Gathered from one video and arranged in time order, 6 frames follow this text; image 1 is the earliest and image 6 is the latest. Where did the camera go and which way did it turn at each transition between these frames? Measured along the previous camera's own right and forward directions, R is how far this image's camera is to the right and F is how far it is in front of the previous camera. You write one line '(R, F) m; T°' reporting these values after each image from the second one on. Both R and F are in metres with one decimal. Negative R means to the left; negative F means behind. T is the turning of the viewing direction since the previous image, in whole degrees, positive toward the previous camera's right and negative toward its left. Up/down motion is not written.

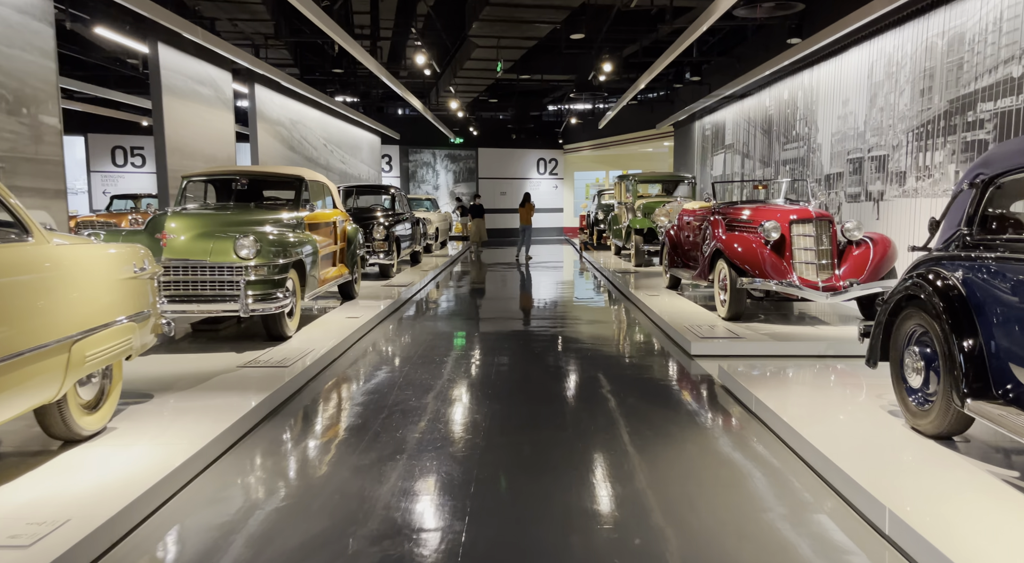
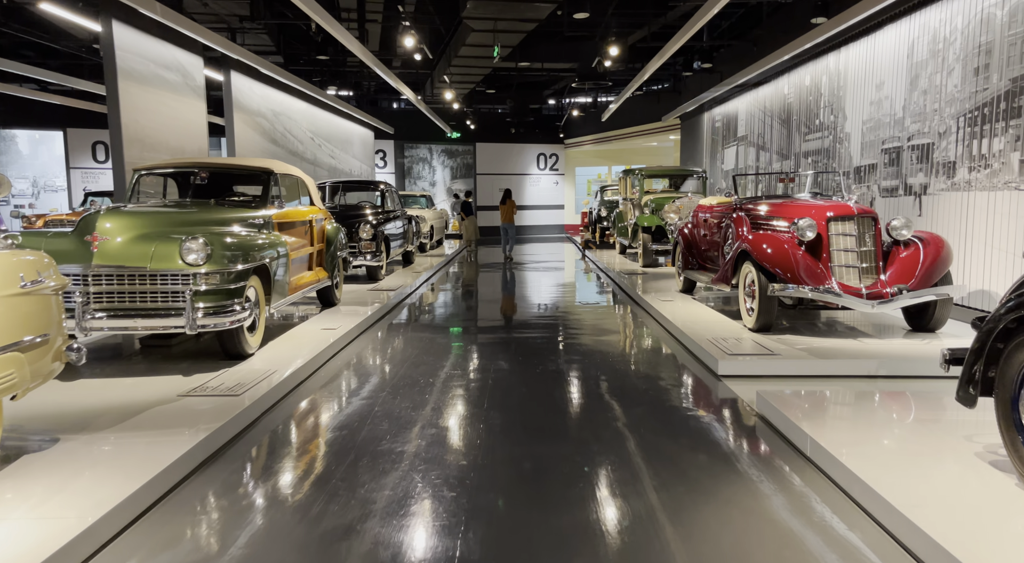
(0.0, +0.7) m; 0°
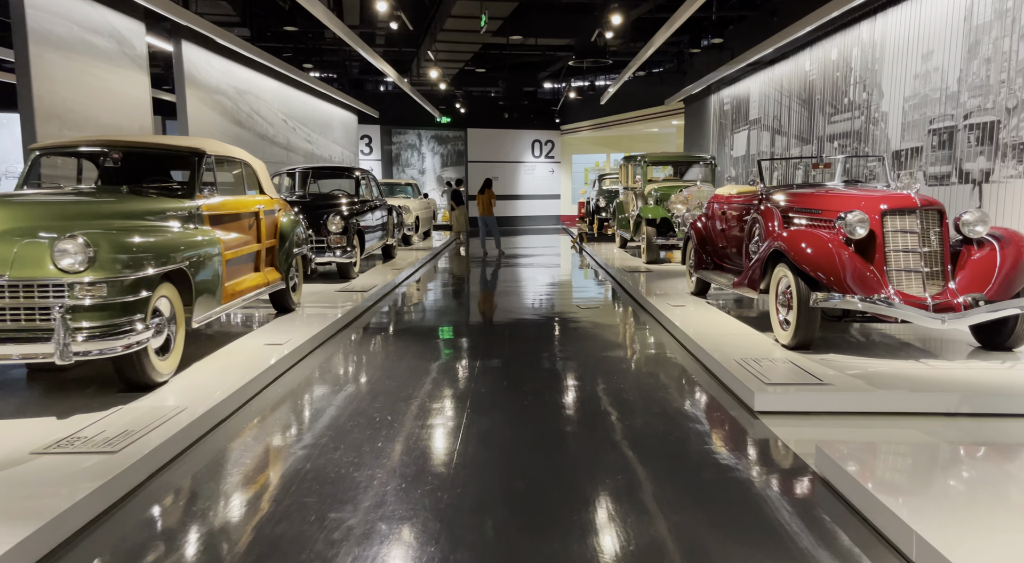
(+0.1, +0.8) m; 0°
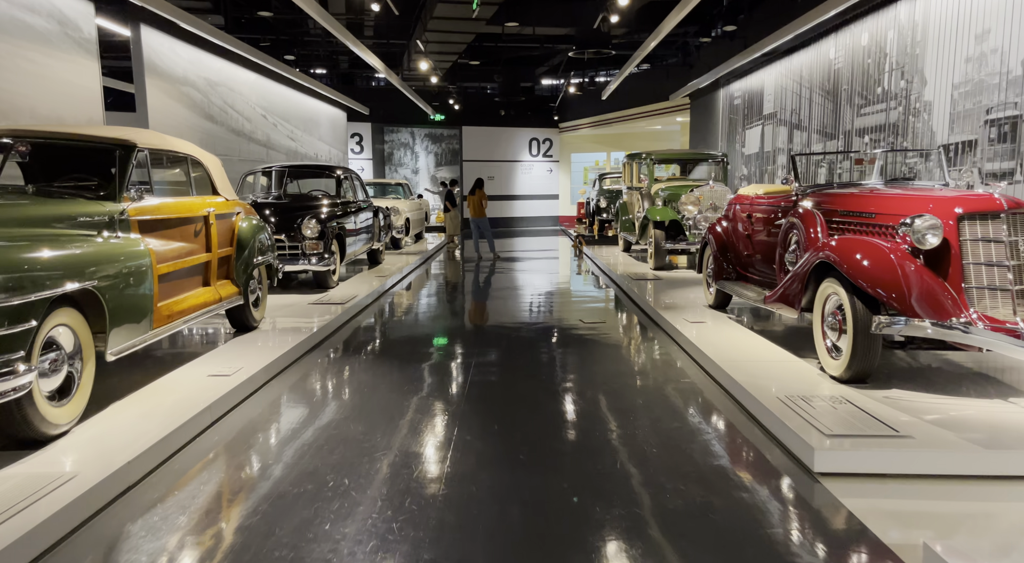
(0.0, +0.7) m; 0°
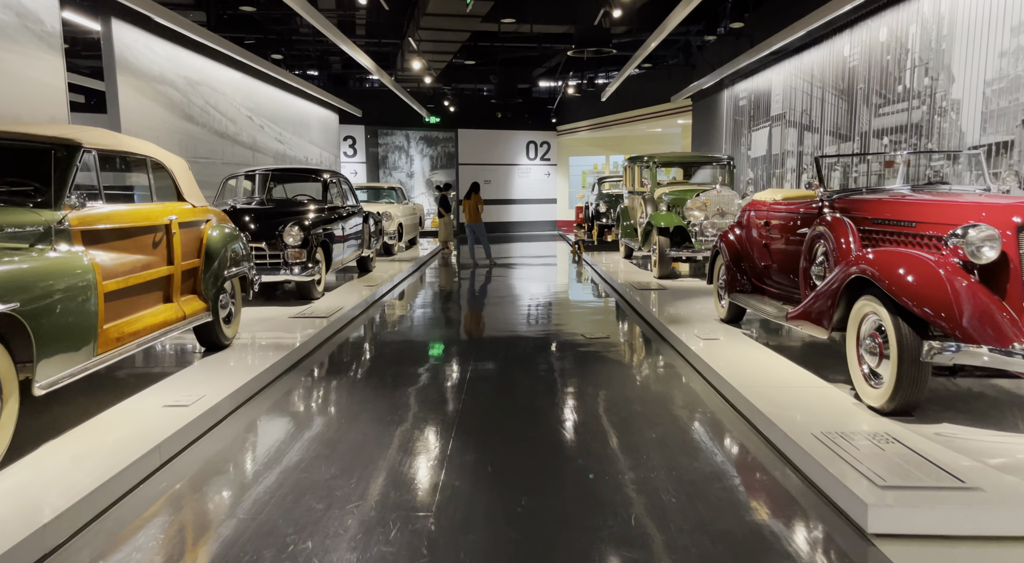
(0.0, +0.4) m; 0°
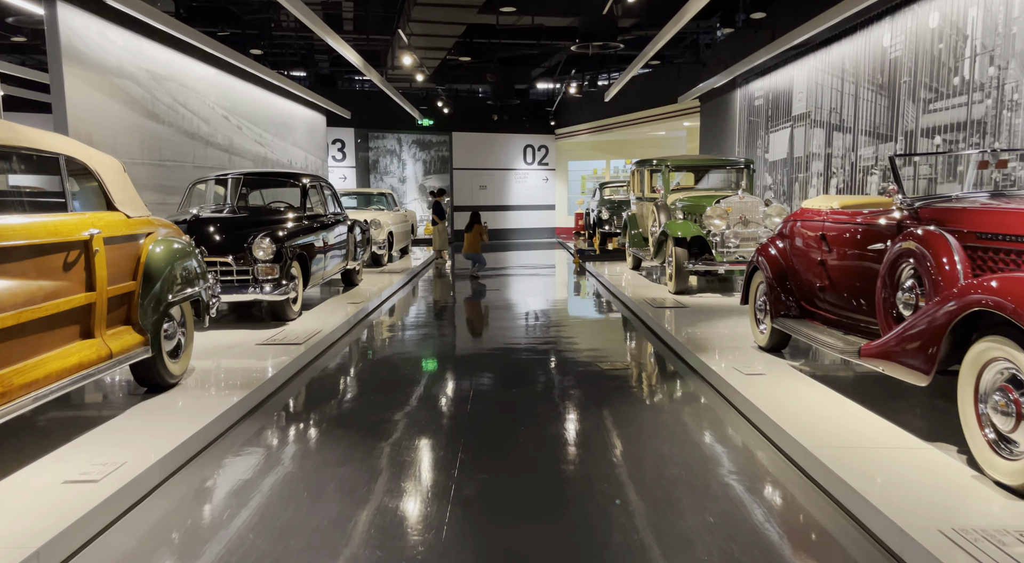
(-0.1, +0.7) m; +1°
